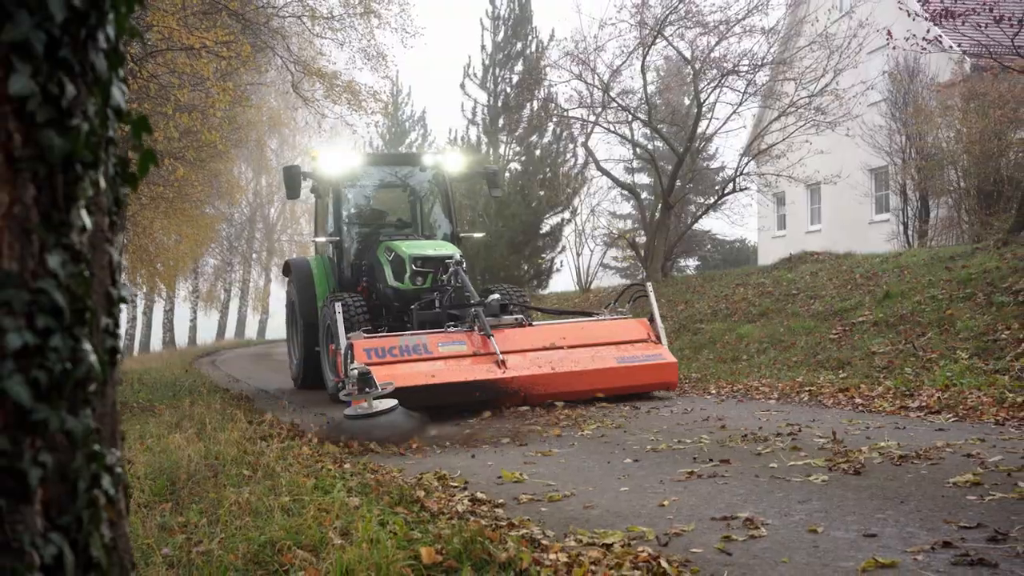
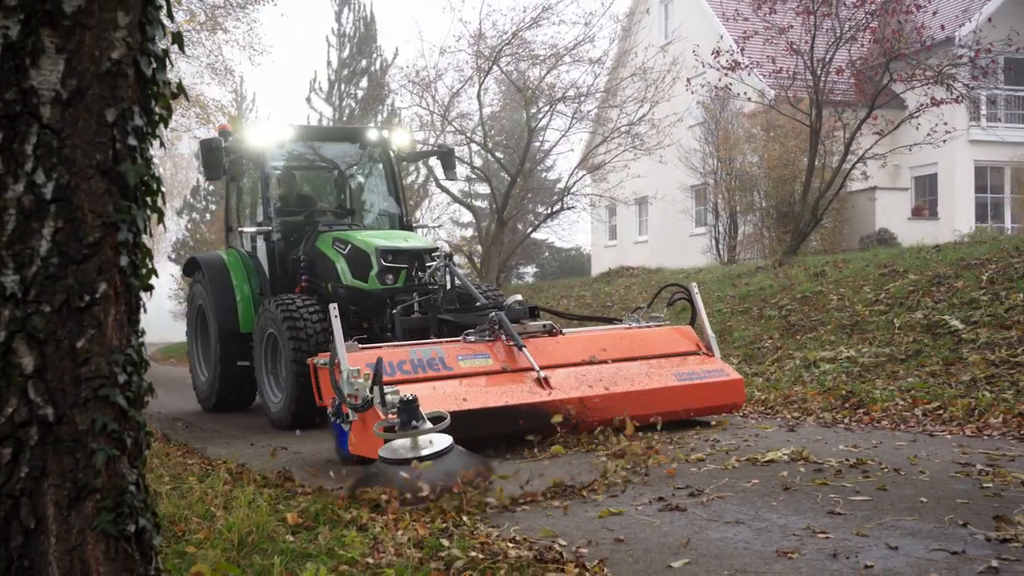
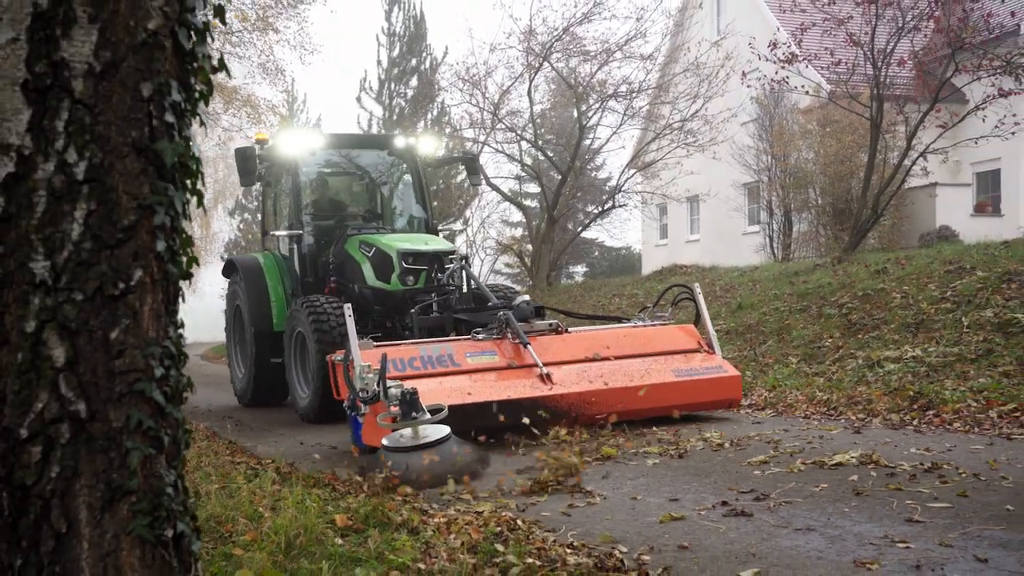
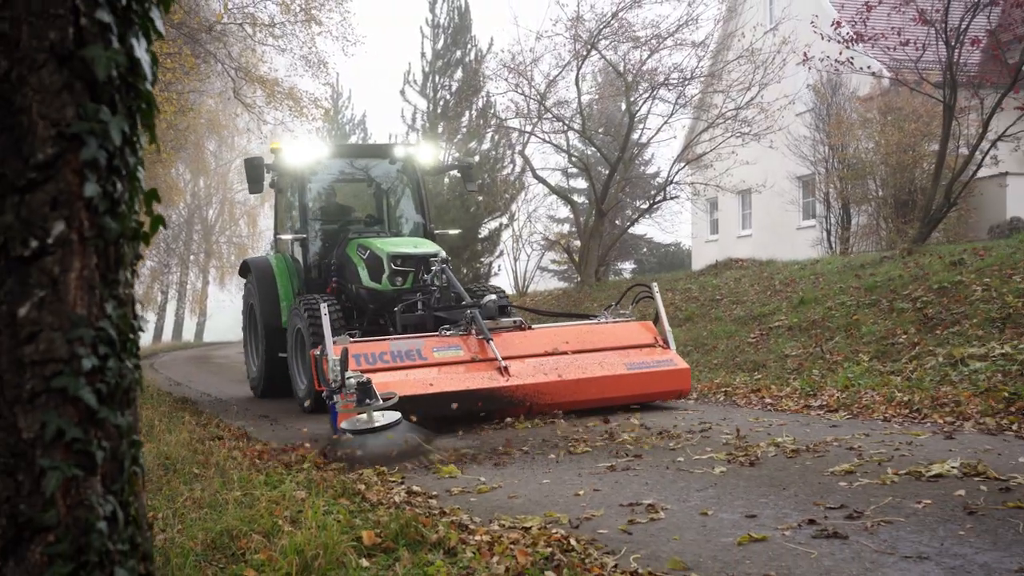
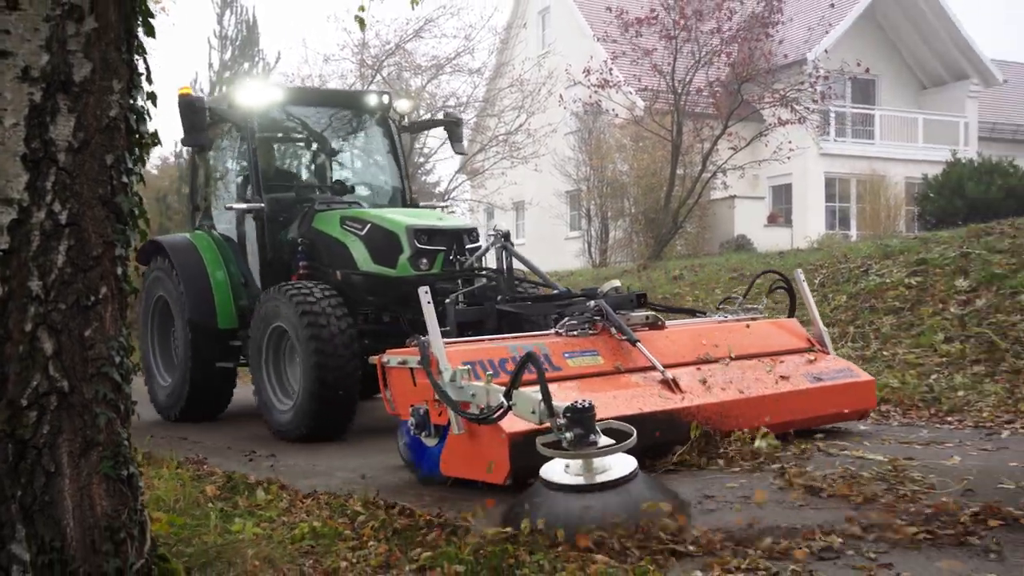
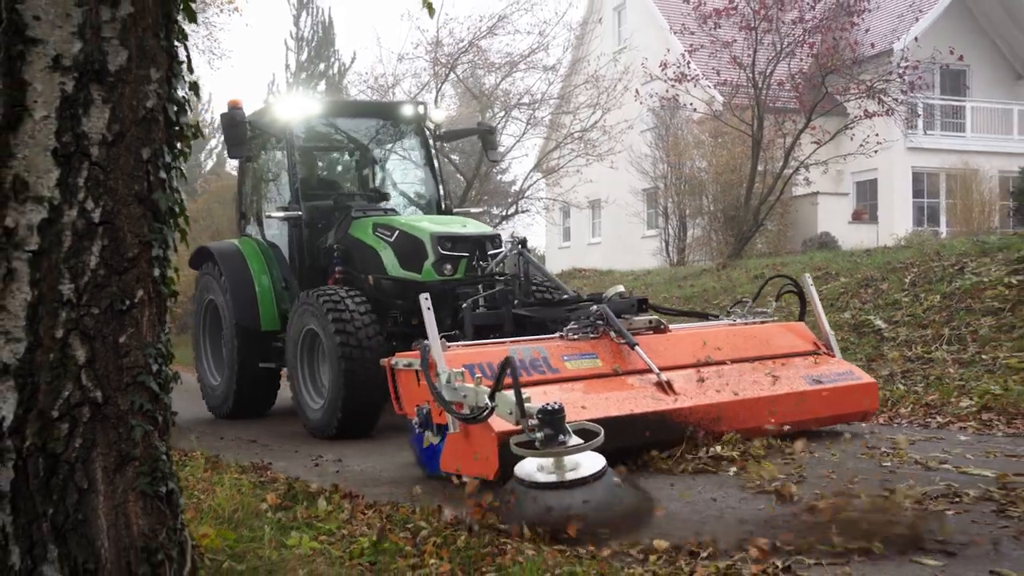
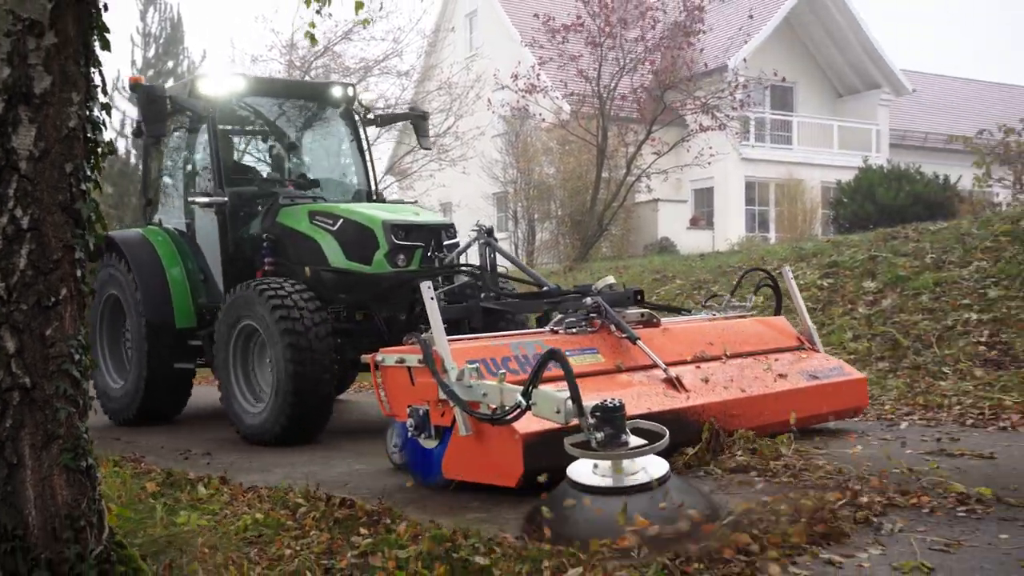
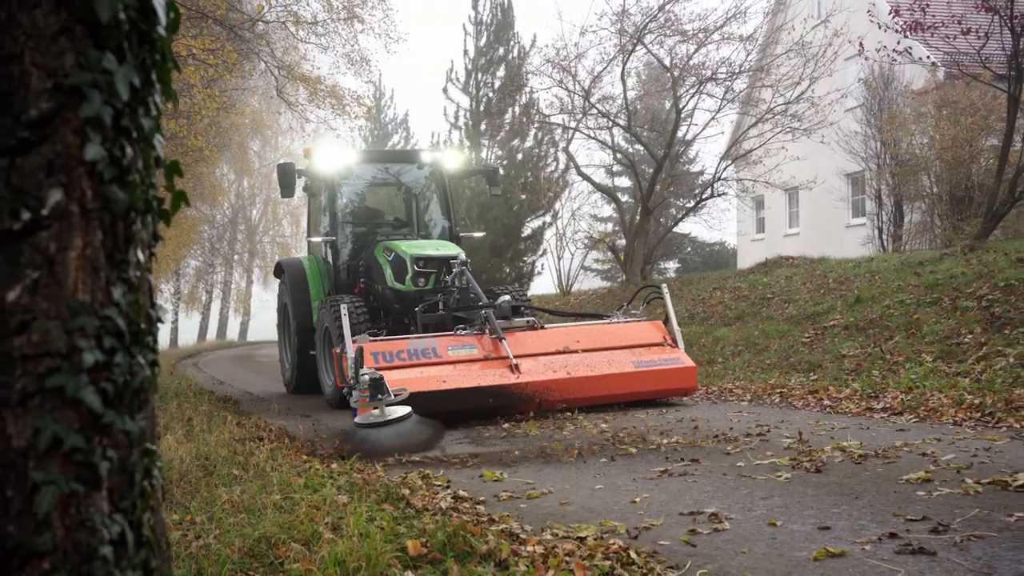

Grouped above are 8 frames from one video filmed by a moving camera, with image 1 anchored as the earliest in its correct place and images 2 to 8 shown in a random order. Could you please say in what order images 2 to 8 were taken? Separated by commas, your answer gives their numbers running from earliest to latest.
8, 4, 3, 2, 6, 5, 7
